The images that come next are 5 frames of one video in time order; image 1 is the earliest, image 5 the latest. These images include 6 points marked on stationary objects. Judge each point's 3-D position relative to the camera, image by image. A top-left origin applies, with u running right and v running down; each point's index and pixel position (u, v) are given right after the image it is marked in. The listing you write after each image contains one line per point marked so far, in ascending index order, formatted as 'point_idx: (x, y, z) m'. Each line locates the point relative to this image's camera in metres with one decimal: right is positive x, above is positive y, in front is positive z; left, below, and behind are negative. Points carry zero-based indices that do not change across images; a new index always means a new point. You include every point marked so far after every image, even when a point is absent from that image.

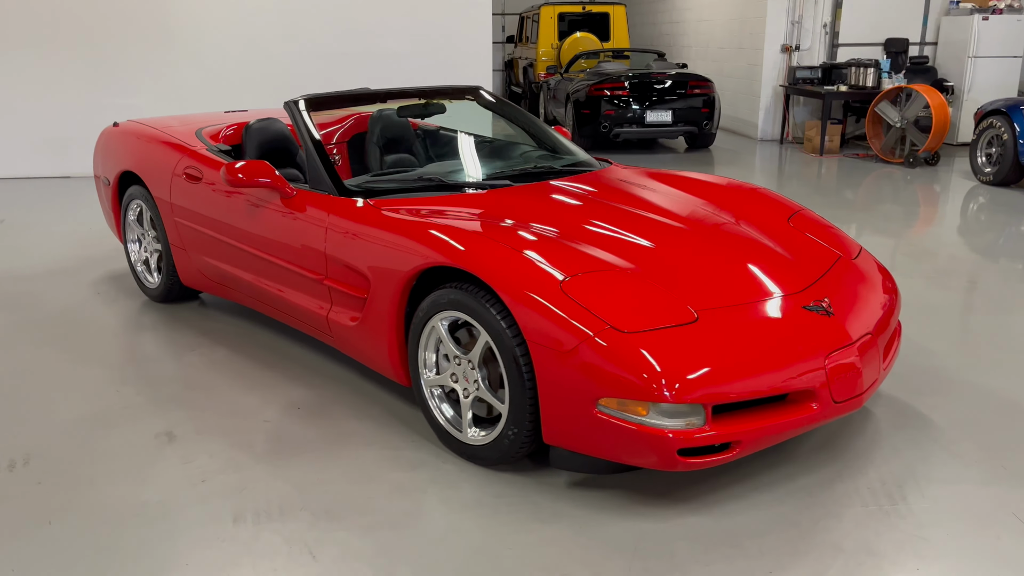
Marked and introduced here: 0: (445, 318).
0: (-0.2, -0.1, +2.2) m
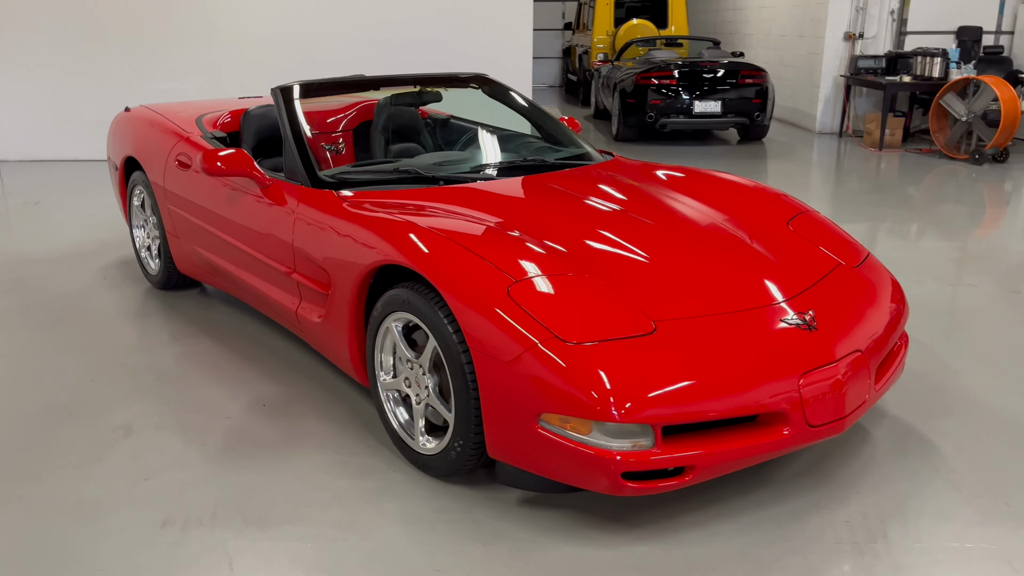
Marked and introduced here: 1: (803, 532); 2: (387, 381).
0: (-0.3, -0.1, +2.1) m
1: (+0.6, -0.5, +1.9) m
2: (-0.3, -0.2, +2.2) m
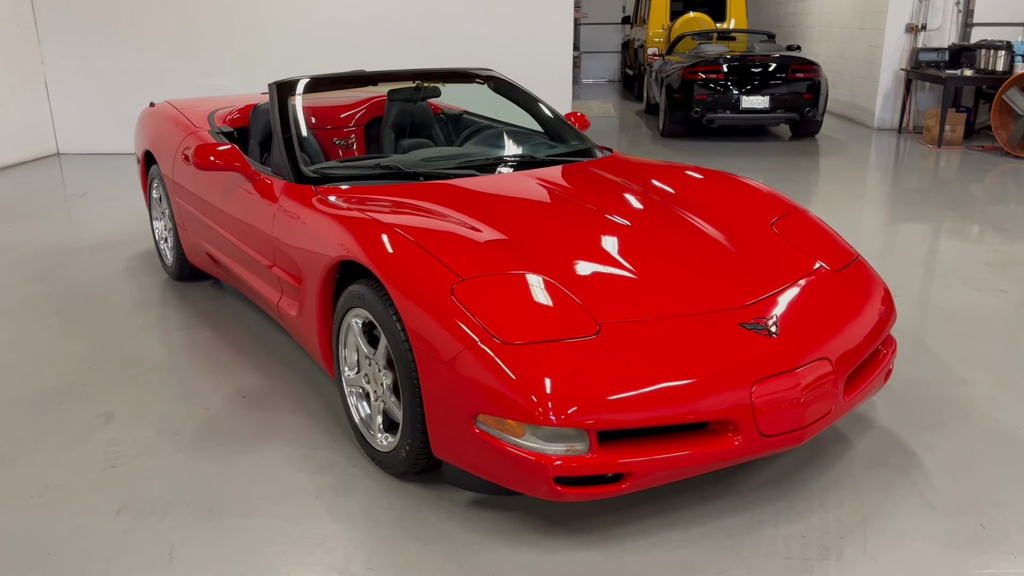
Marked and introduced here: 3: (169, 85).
0: (-0.4, -0.1, +2.1) m
1: (+0.5, -0.5, +1.8) m
2: (-0.4, -0.2, +2.2) m
3: (-2.9, +1.7, +7.2) m
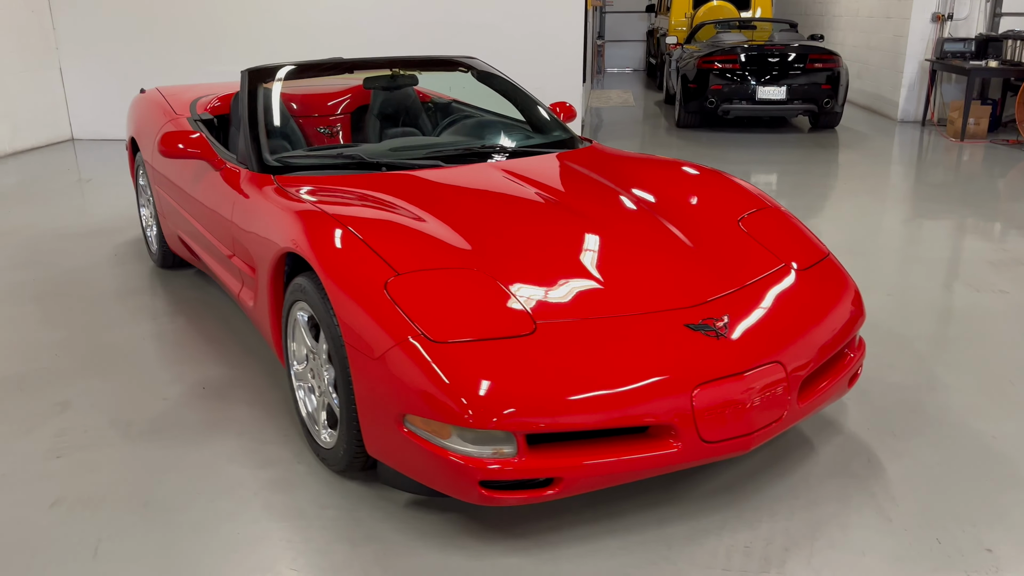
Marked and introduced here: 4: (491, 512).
0: (-0.5, -0.1, +2.1) m
1: (+0.4, -0.5, +1.7) m
2: (-0.5, -0.2, +2.1) m
3: (-2.8, +1.8, +7.2) m
4: (0.0, -0.5, +1.9) m
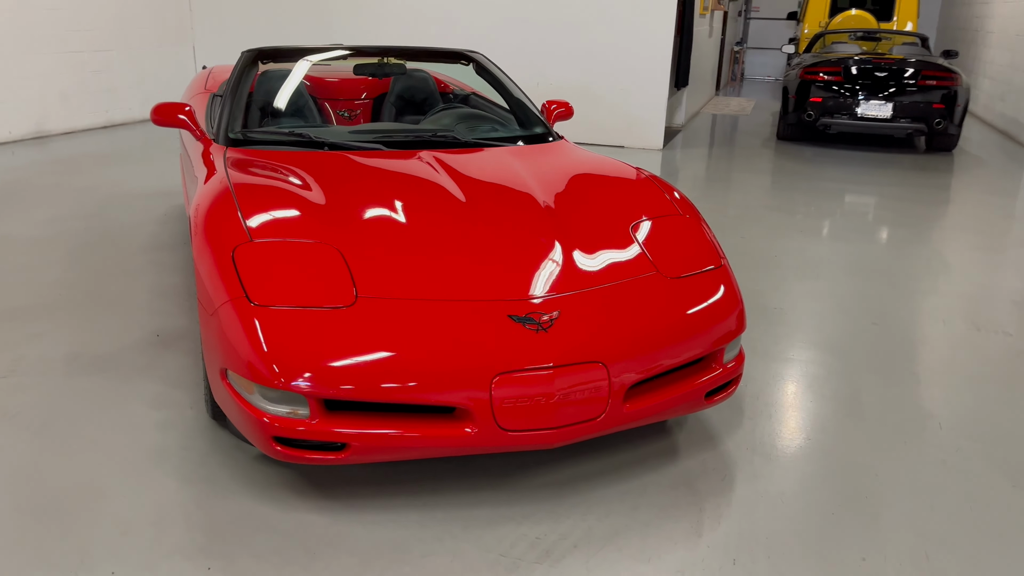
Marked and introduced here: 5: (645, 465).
0: (-0.8, +0.1, +2.3) m
1: (-0.1, -0.5, +1.8) m
2: (-0.8, -0.1, +2.3) m
3: (-1.9, +2.1, +7.7) m
4: (-0.4, -0.4, +2.0) m
5: (+0.3, -0.4, +2.1) m
